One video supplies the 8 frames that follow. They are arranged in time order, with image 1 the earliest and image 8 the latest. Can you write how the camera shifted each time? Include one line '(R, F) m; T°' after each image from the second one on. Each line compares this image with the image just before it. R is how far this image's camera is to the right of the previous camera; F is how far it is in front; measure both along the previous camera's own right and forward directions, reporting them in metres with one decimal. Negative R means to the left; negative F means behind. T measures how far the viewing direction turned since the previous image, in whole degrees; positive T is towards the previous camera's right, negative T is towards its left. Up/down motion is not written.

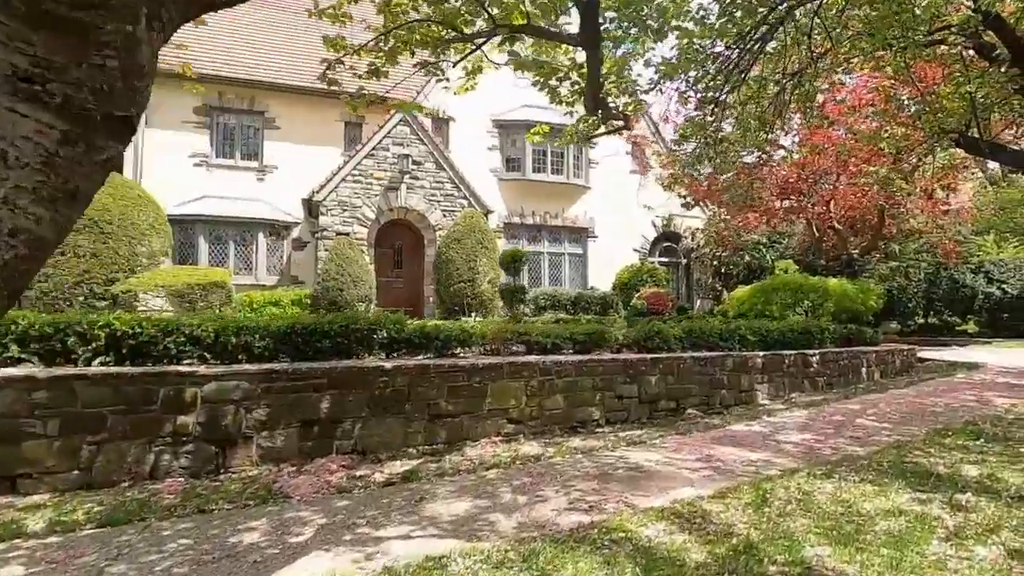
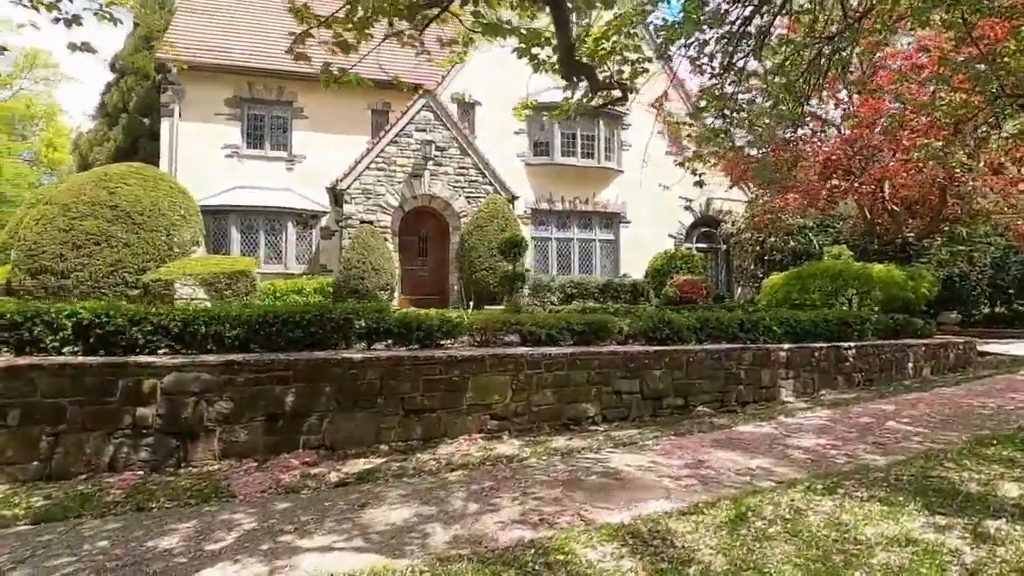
(+0.6, +0.4) m; -5°
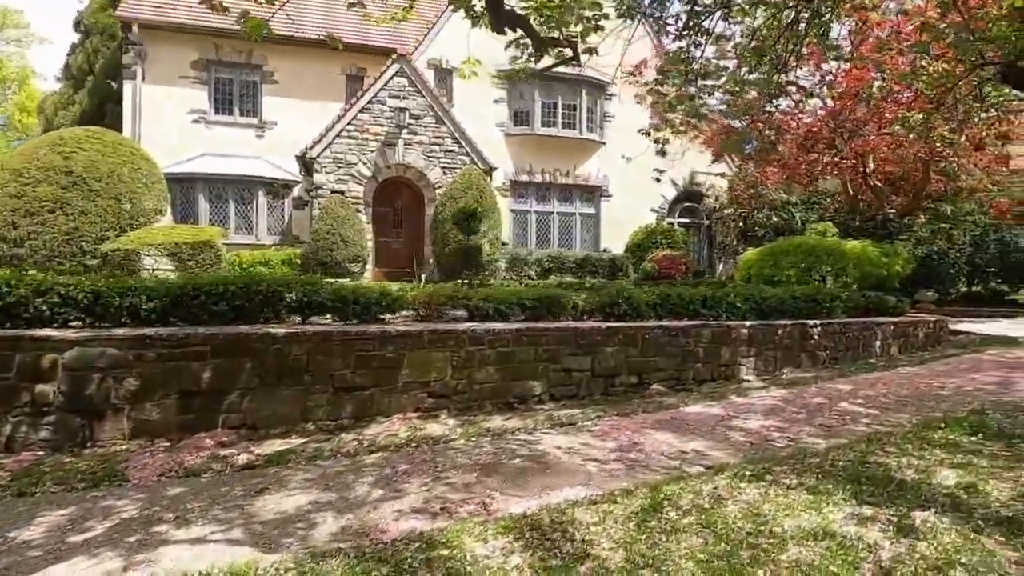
(+0.5, +0.3) m; +1°
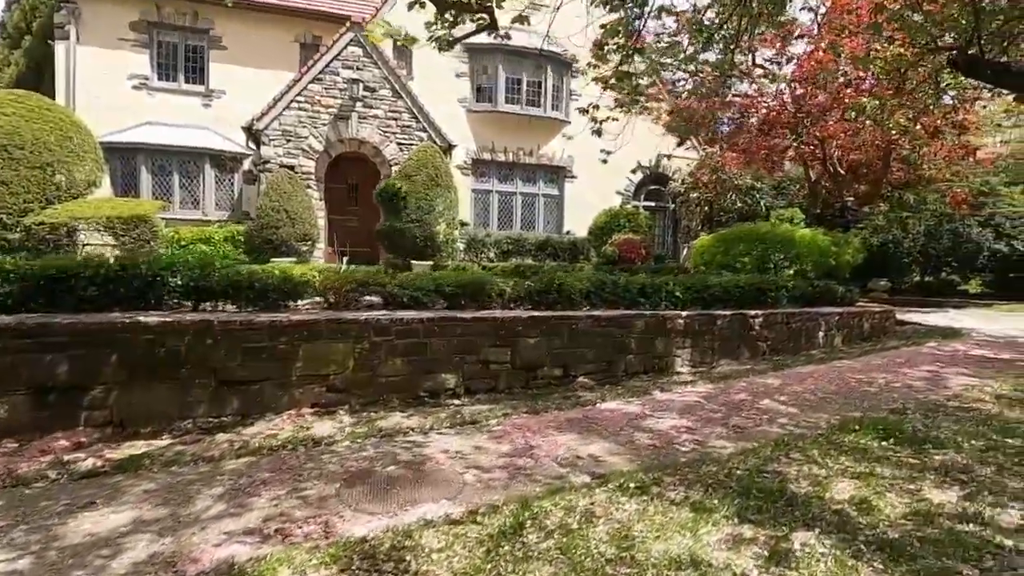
(+0.7, +0.4) m; +2°
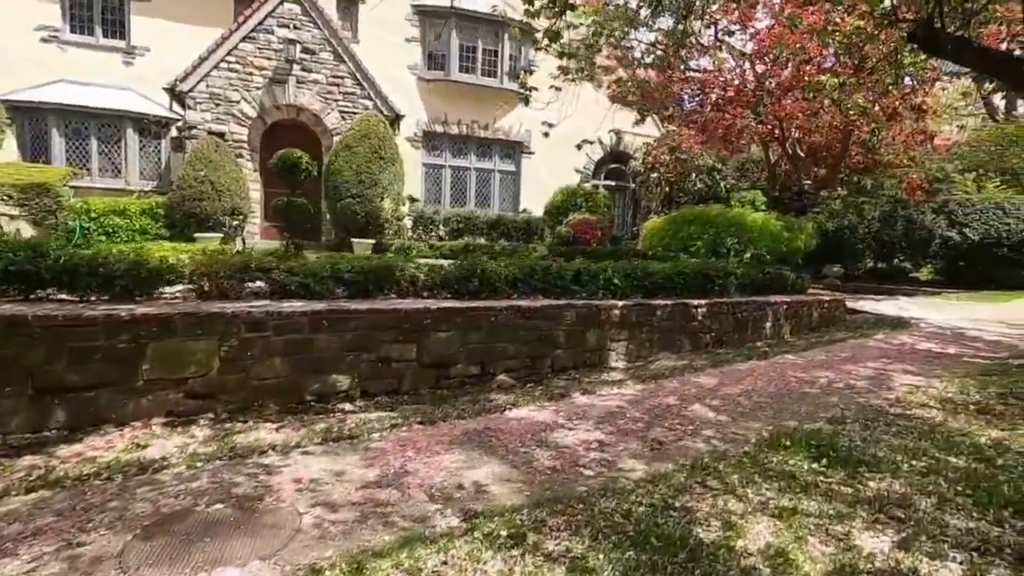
(+0.6, +0.7) m; +3°
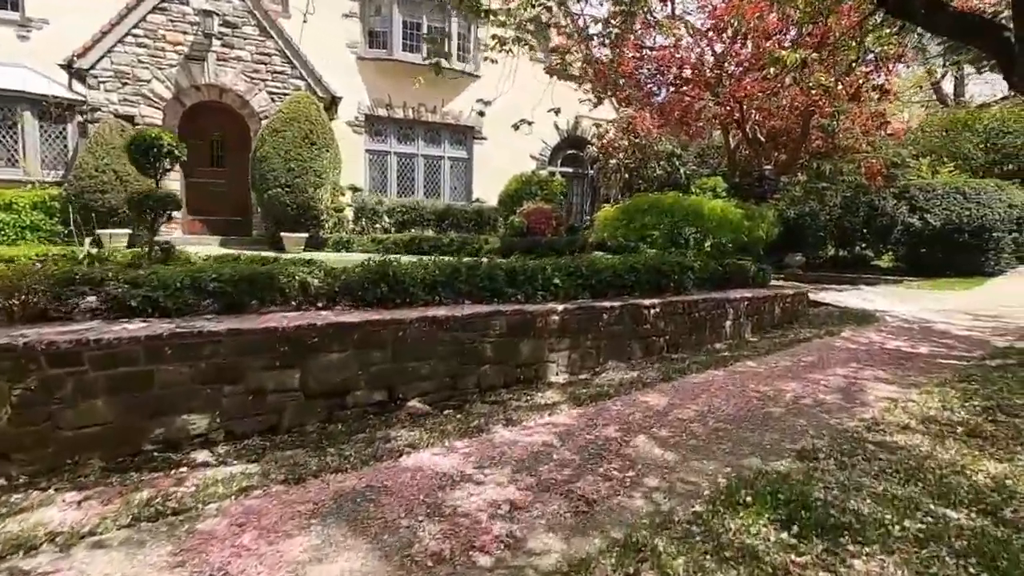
(+0.5, +0.9) m; +3°
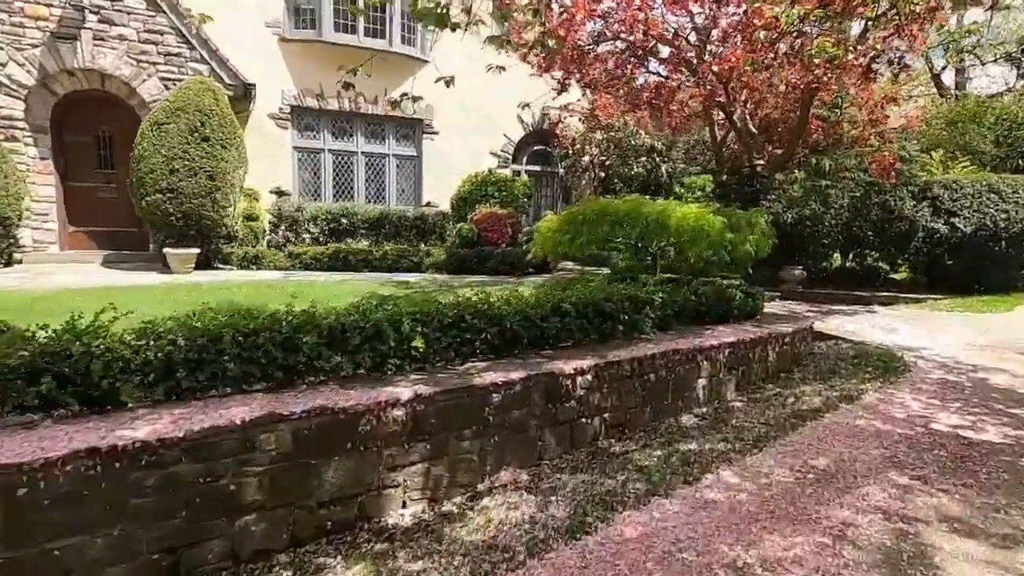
(+1.1, +2.2) m; 0°
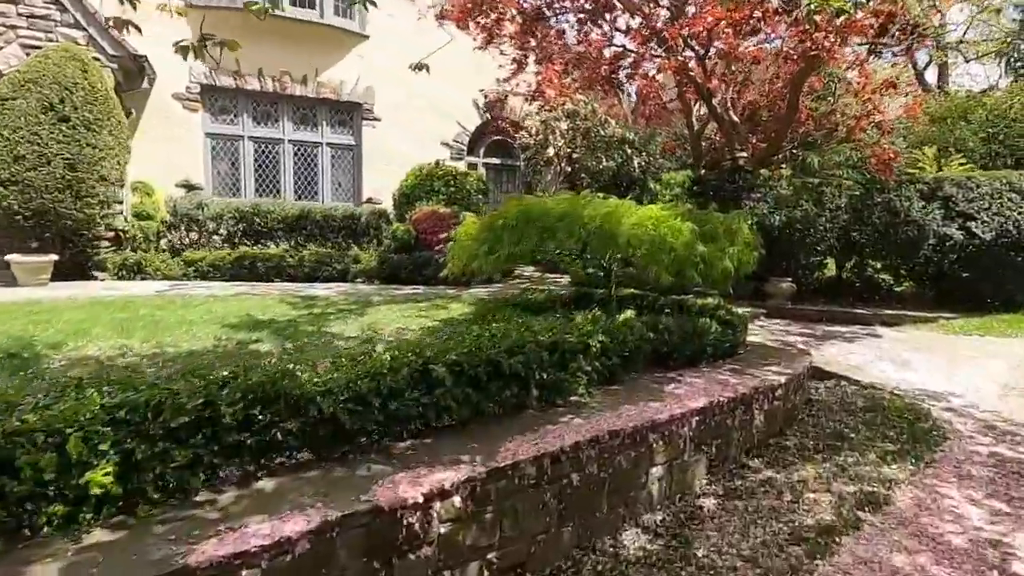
(+0.8, +1.8) m; +2°
